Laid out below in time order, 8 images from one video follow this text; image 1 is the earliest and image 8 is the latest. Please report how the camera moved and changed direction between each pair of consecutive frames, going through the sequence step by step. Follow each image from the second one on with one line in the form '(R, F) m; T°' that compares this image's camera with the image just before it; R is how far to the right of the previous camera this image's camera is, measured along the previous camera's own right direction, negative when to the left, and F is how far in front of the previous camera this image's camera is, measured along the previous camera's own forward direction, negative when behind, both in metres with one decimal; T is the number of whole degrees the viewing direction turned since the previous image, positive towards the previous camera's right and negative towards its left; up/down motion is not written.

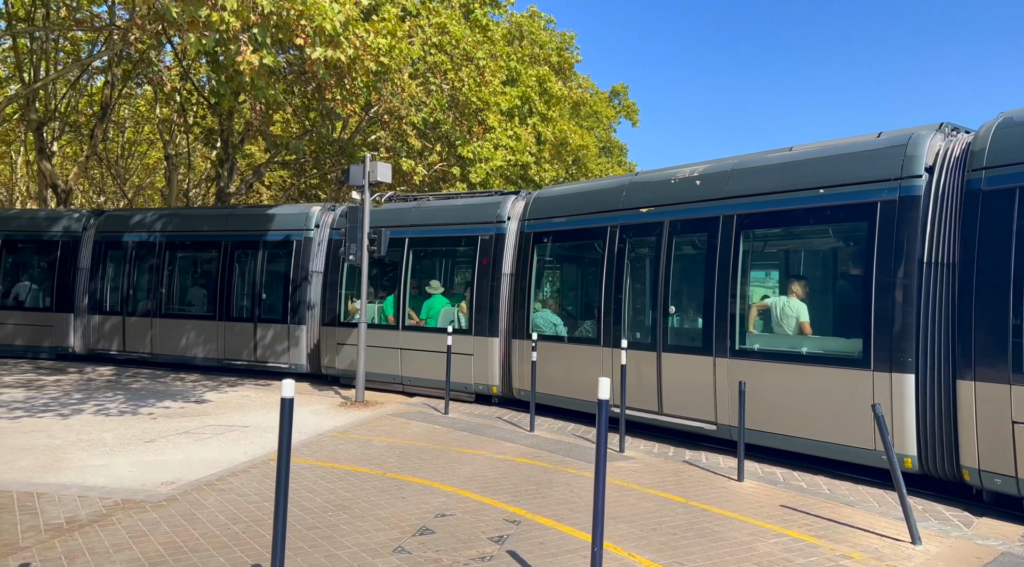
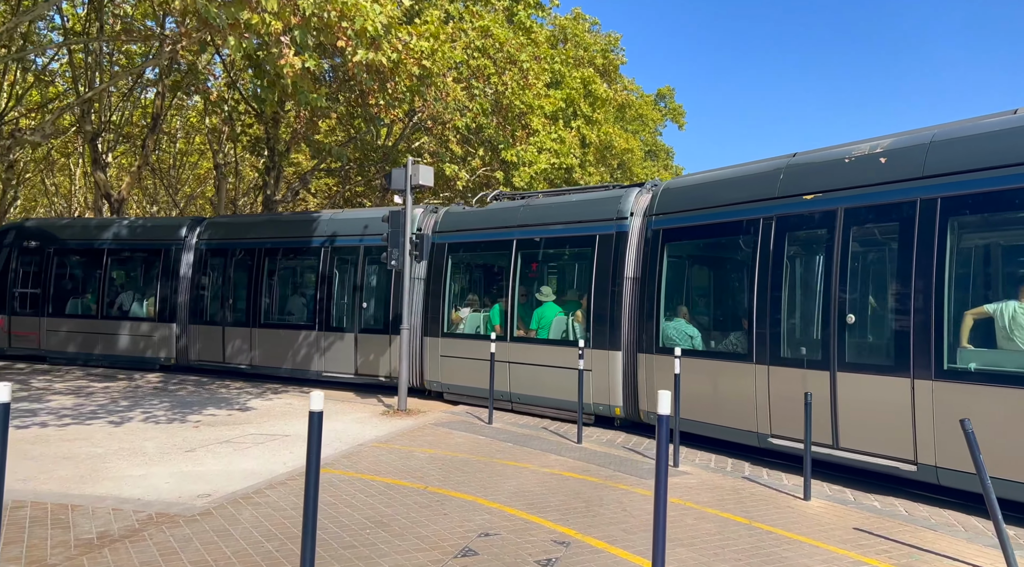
(0.0, +0.3) m; -3°
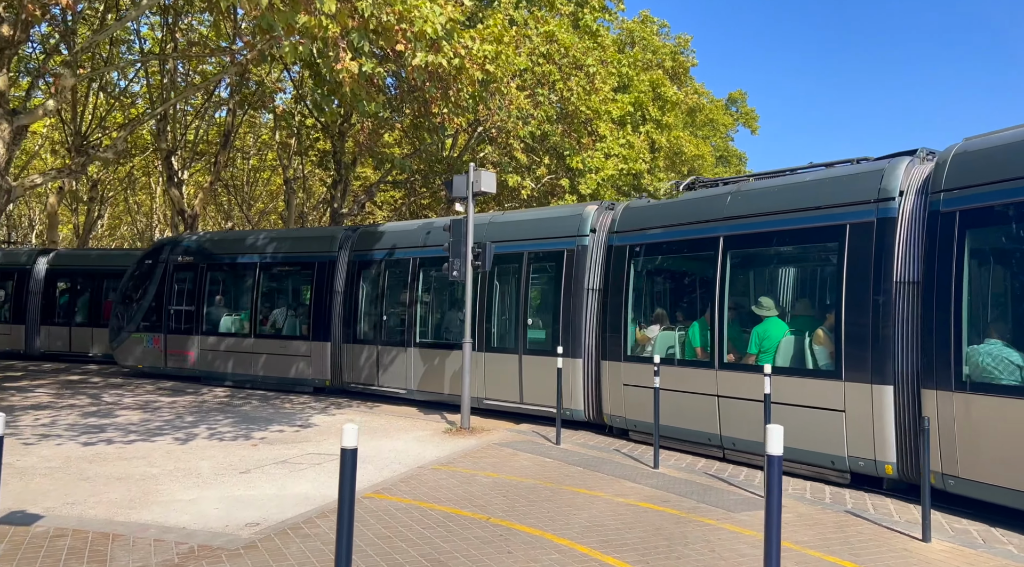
(0.0, +0.6) m; -5°
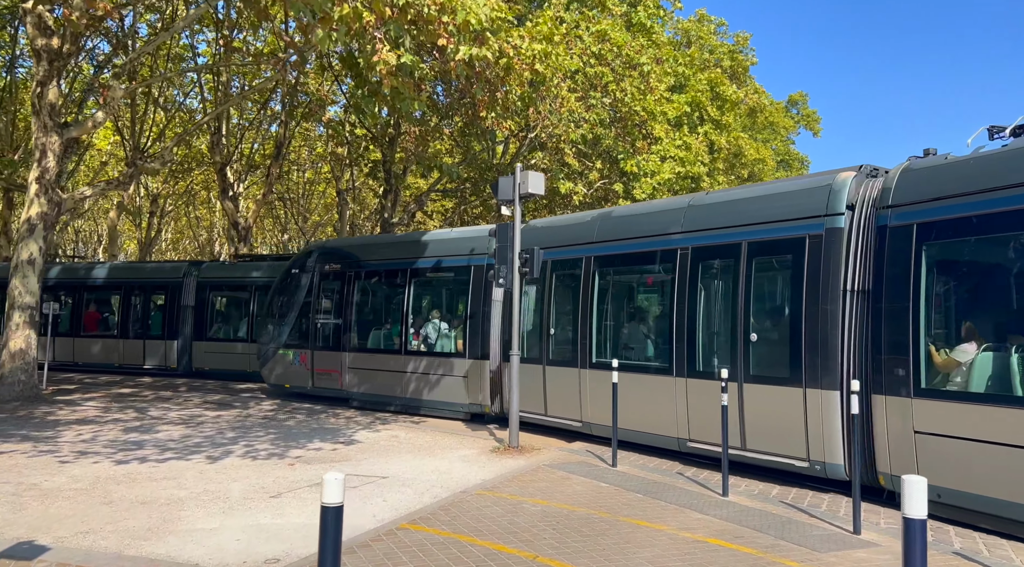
(0.0, +0.7) m; -4°
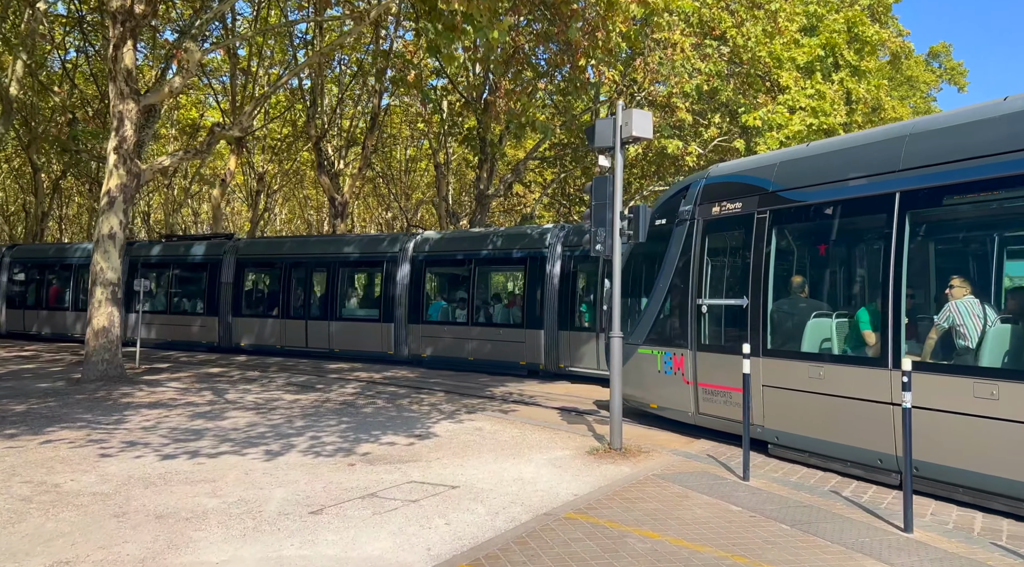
(+0.1, +1.6) m; -8°
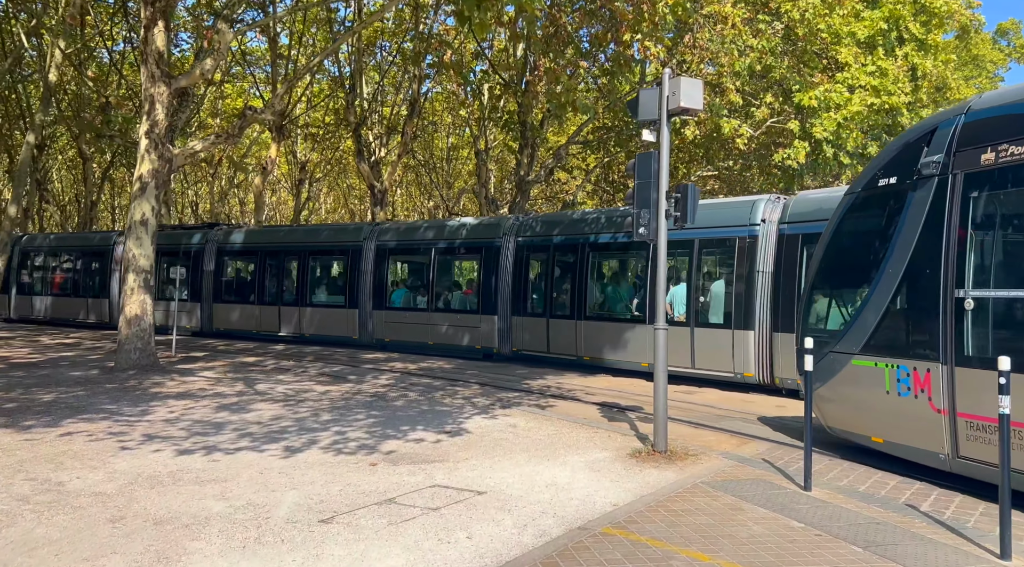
(+0.1, +0.6) m; -3°
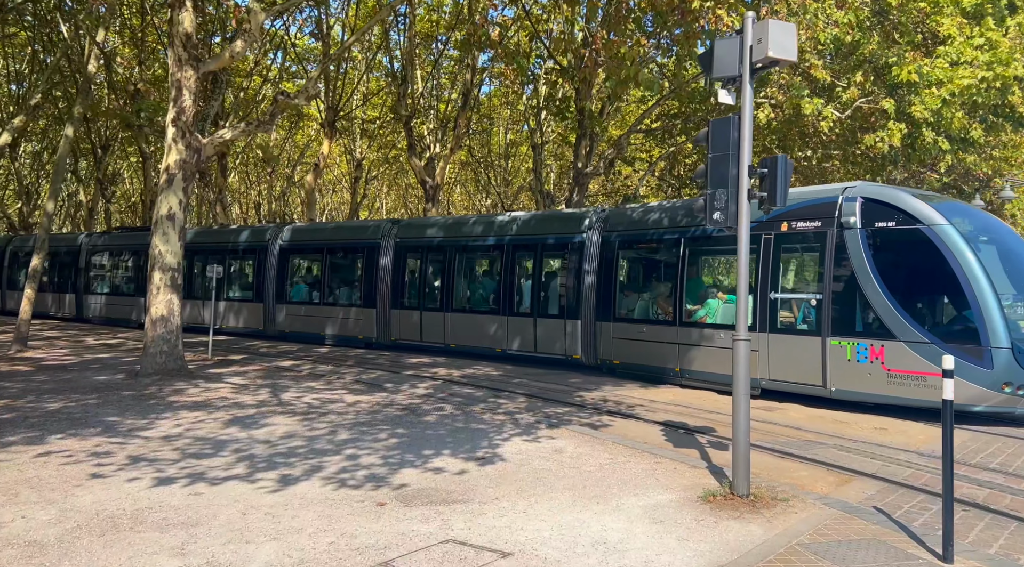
(+0.2, +1.3) m; -5°
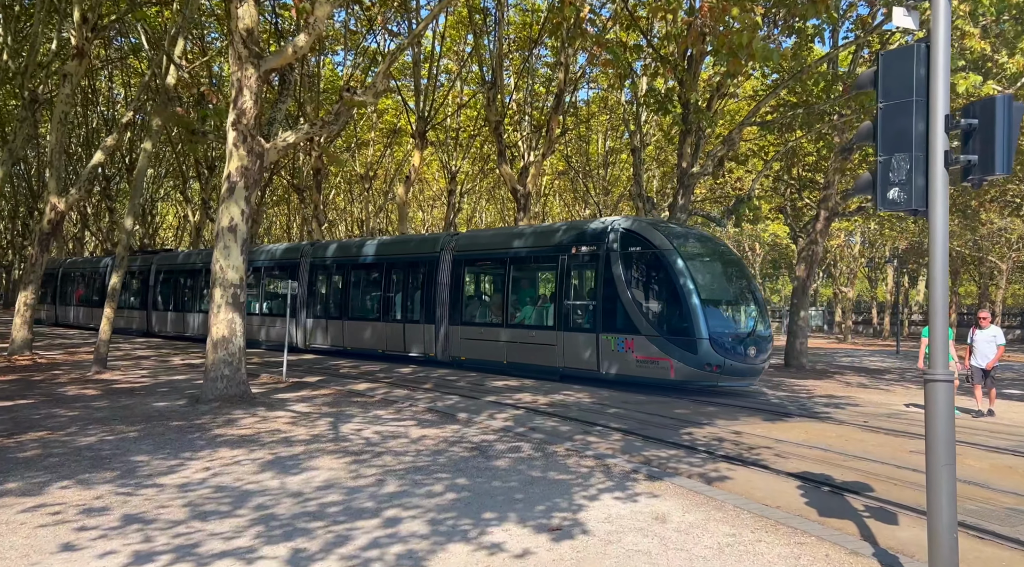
(+0.2, +1.6) m; -8°
